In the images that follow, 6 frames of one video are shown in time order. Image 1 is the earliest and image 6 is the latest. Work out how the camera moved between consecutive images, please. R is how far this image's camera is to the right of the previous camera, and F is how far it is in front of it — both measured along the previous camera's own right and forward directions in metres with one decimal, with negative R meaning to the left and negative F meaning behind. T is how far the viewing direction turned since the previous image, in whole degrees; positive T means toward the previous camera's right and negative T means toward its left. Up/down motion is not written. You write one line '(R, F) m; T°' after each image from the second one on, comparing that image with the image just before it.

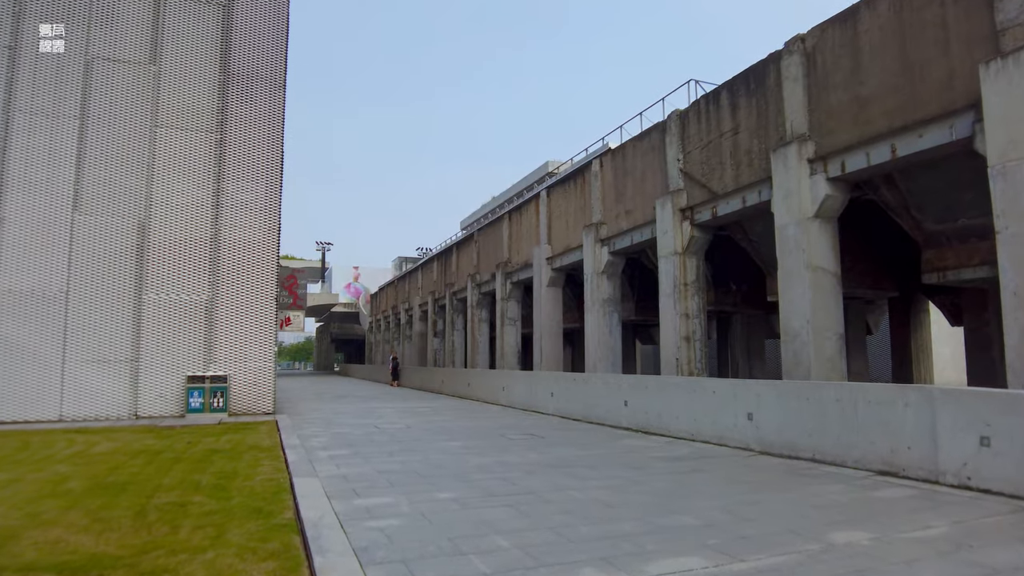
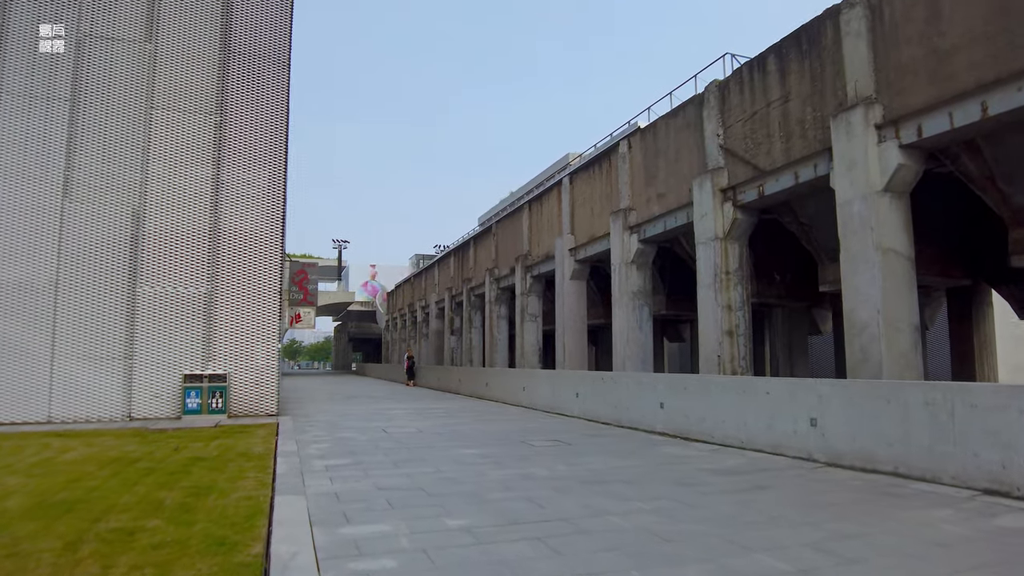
(-0.1, +1.4) m; -2°
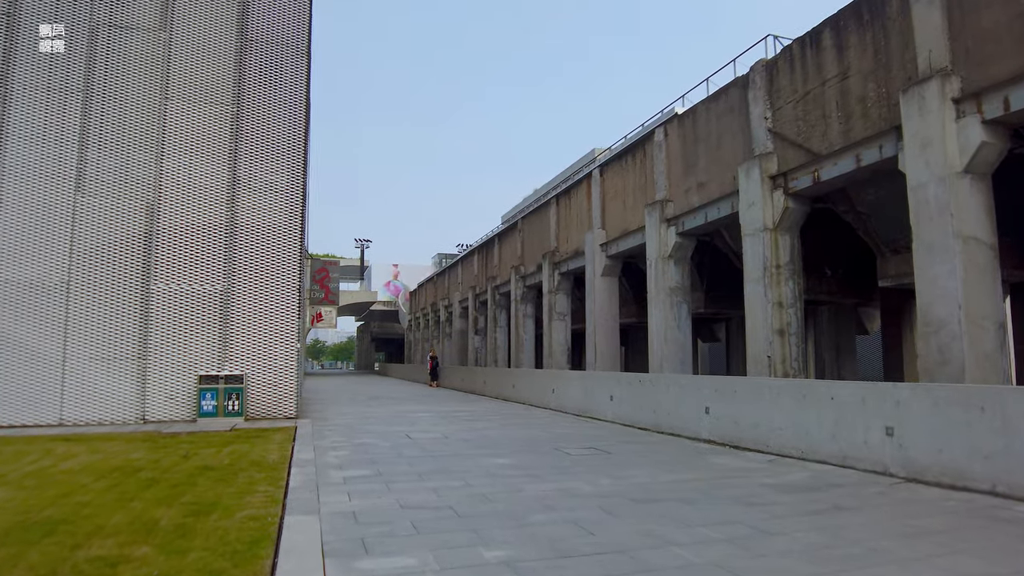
(-0.2, +0.9) m; -2°
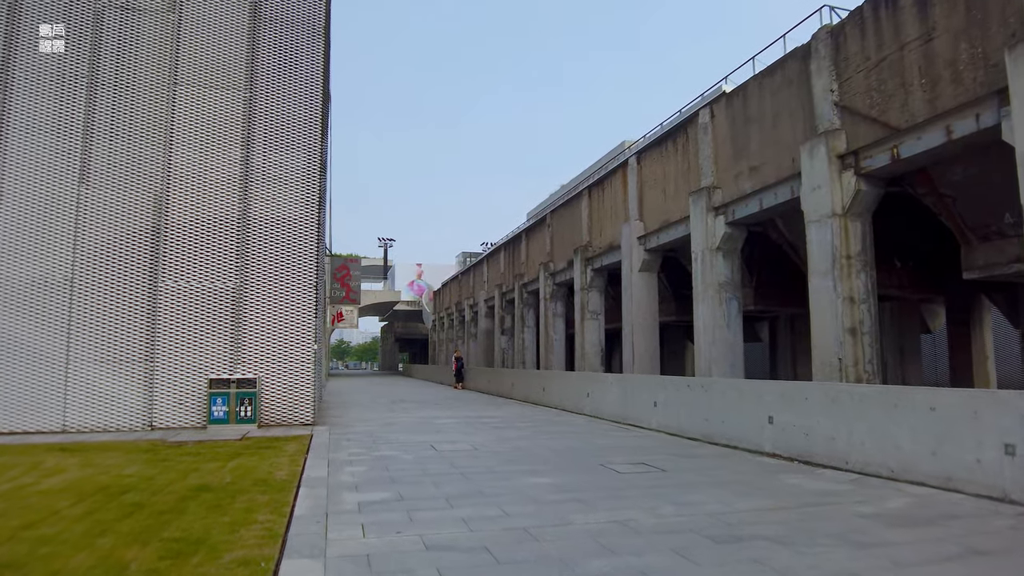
(-0.2, +1.3) m; -2°
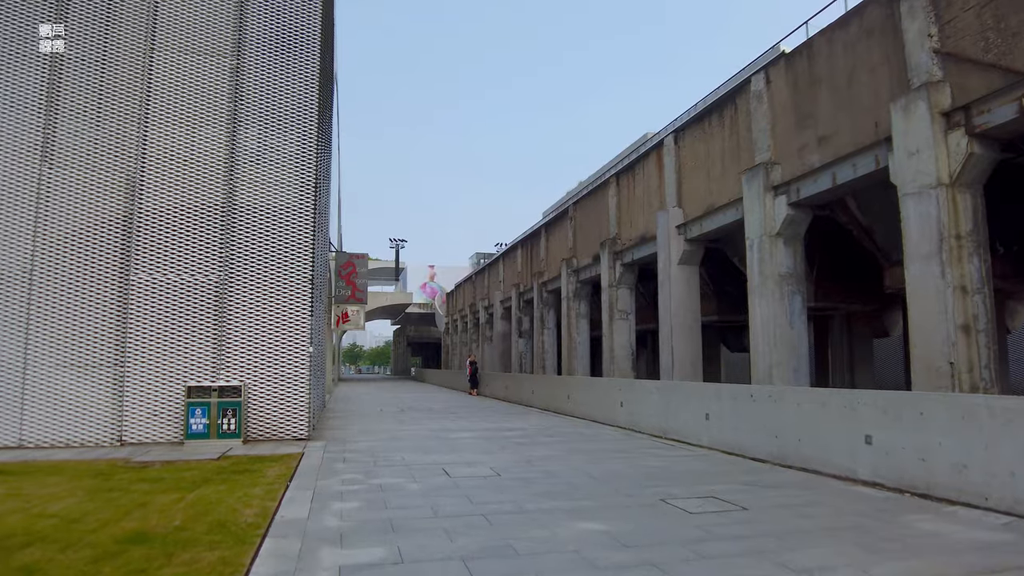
(-0.2, +2.0) m; -1°
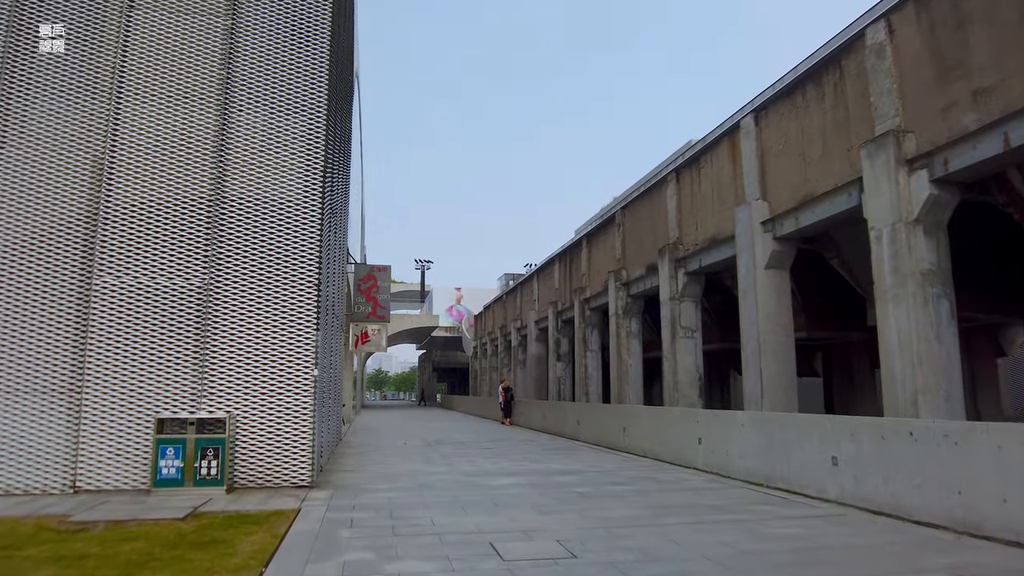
(-0.5, +2.7) m; -2°
